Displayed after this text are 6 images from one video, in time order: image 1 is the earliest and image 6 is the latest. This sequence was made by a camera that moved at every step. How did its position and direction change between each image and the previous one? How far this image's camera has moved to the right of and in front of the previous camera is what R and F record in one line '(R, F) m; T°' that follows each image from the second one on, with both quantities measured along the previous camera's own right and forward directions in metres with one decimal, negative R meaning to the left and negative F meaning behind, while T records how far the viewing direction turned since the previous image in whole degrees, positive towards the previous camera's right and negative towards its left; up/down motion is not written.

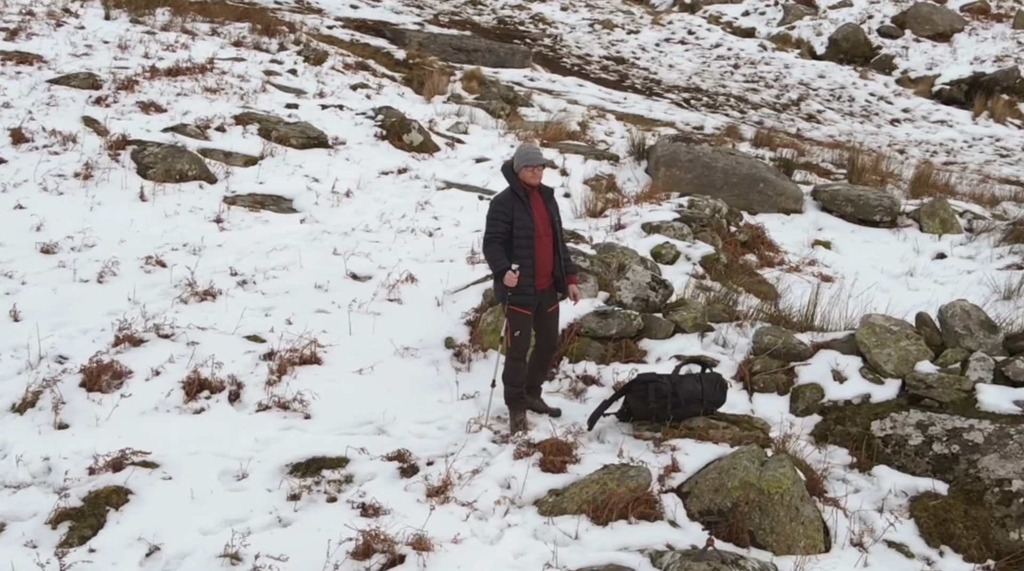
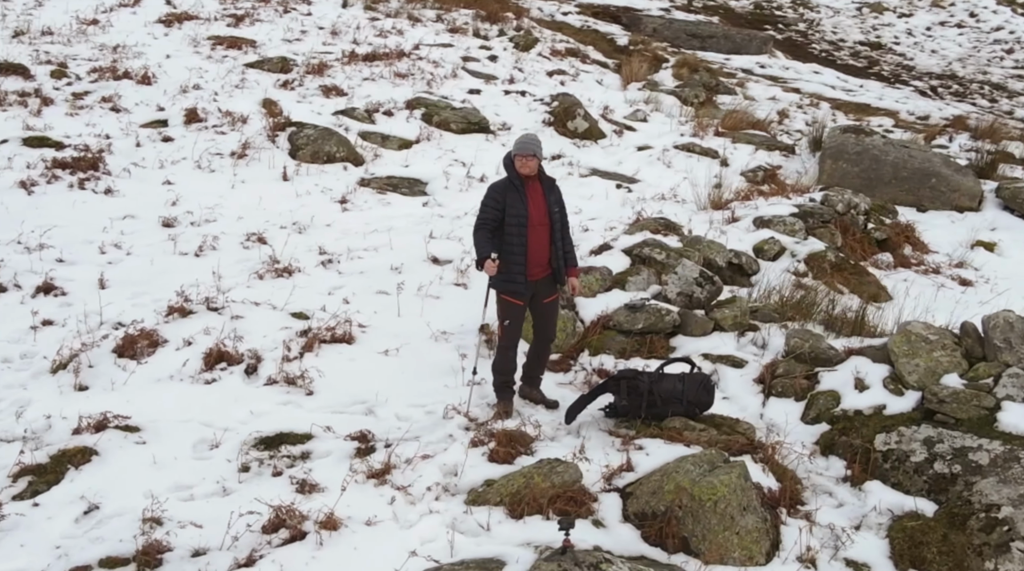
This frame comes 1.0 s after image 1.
(+1.7, +0.3) m; -10°
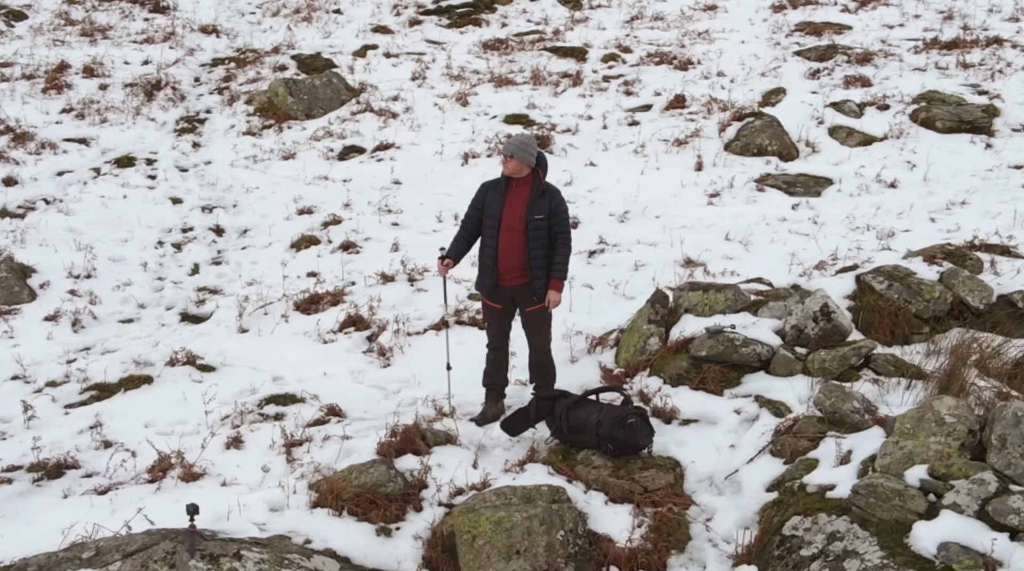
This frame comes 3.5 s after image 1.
(+4.7, +1.4) m; -30°
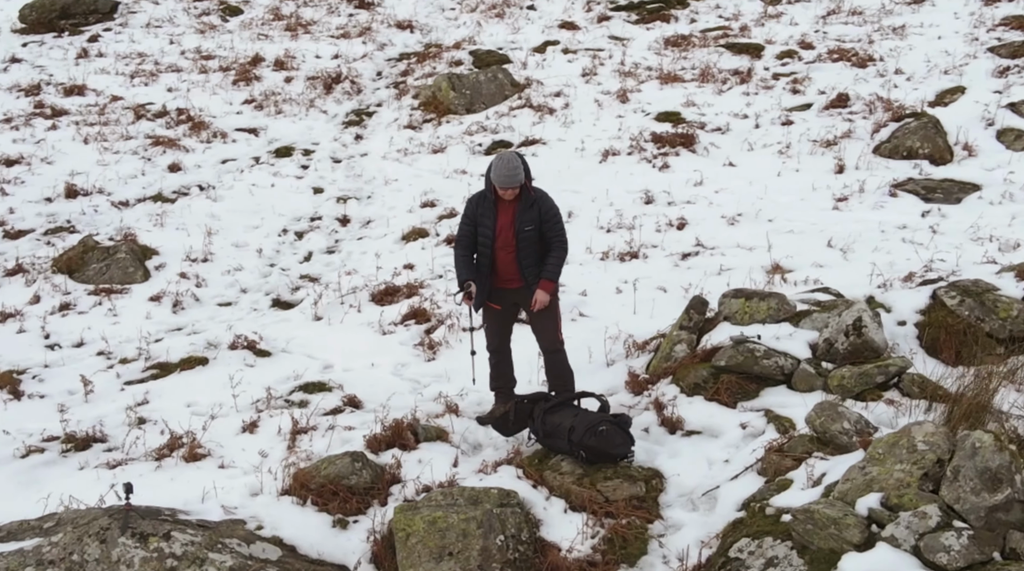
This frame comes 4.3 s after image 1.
(+1.5, +0.1) m; -10°
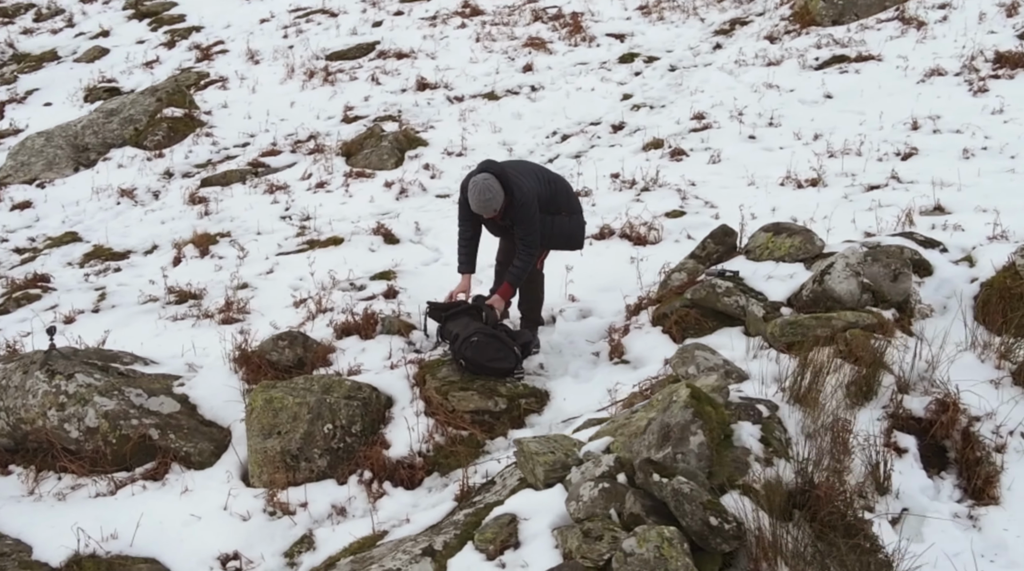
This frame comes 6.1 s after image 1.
(+3.4, +0.7) m; -22°
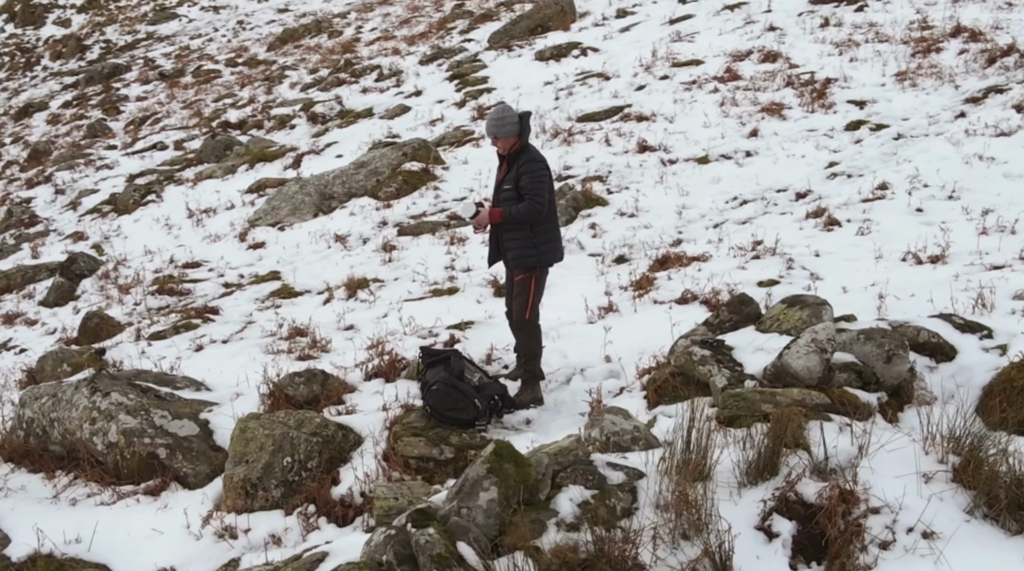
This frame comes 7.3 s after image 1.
(+2.0, +0.1) m; -14°
